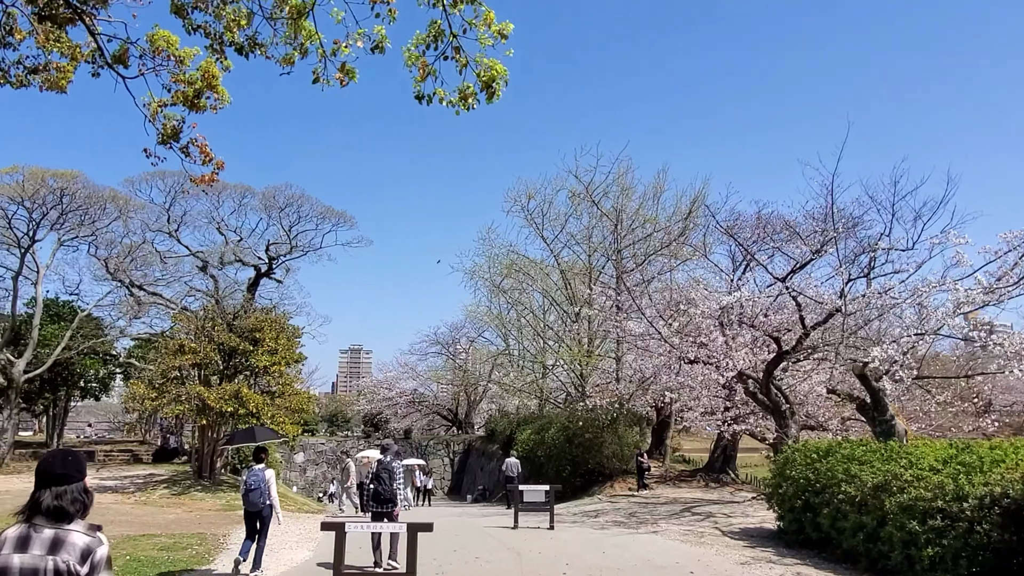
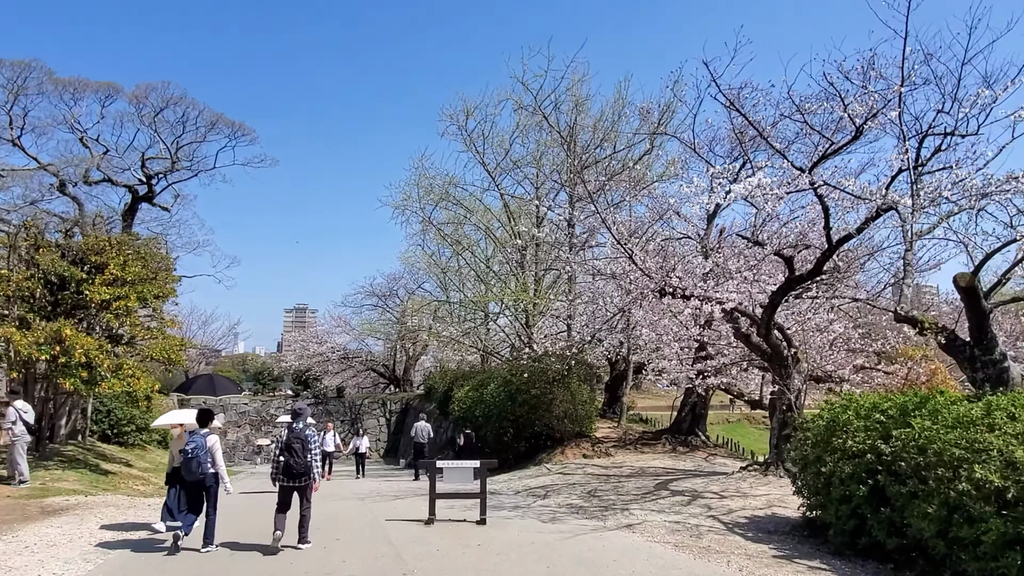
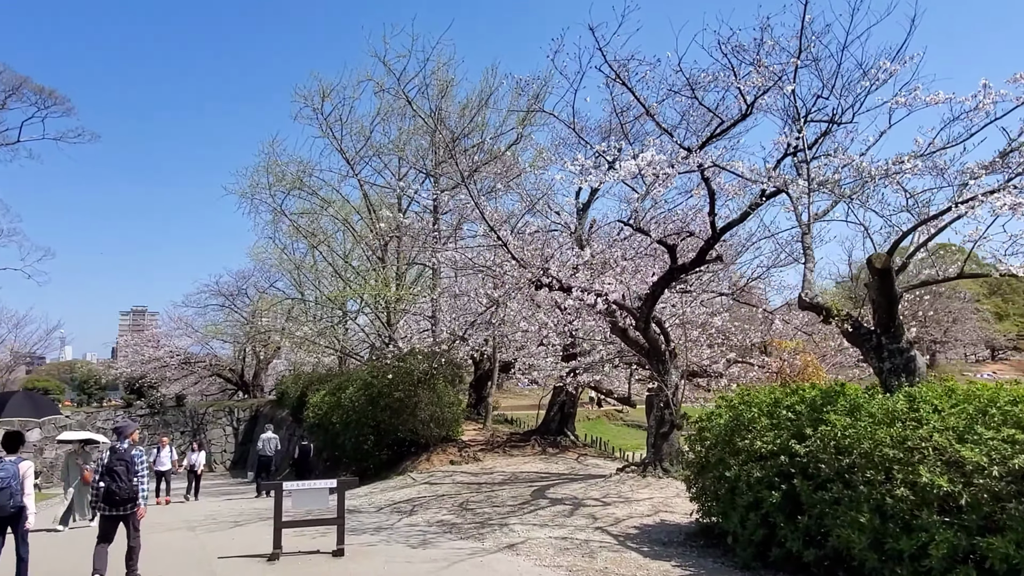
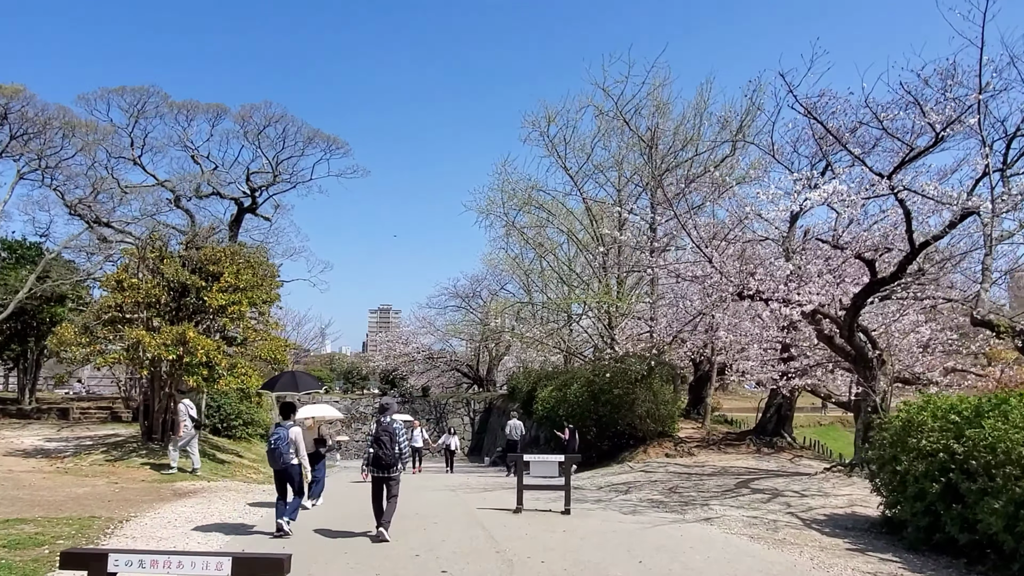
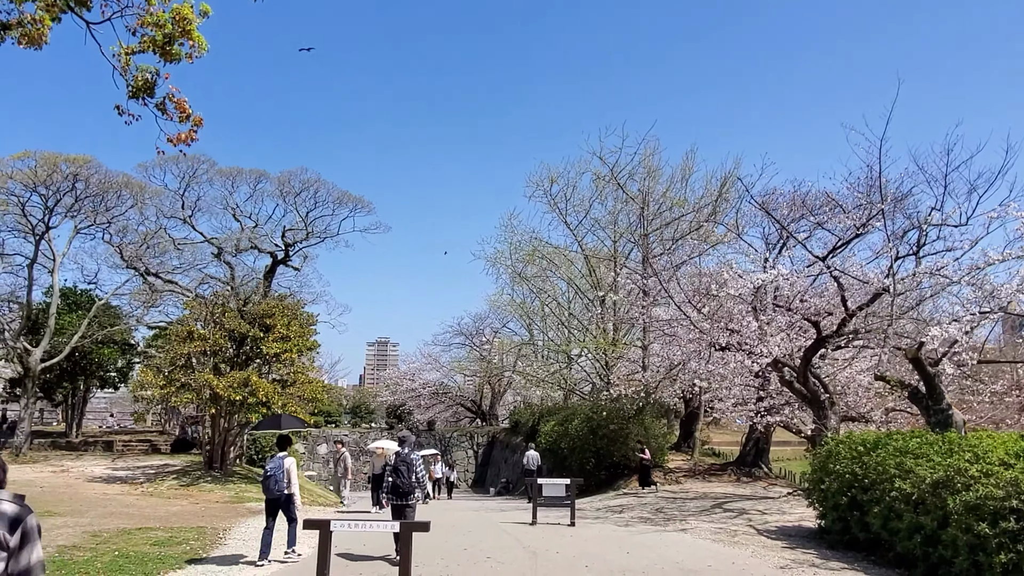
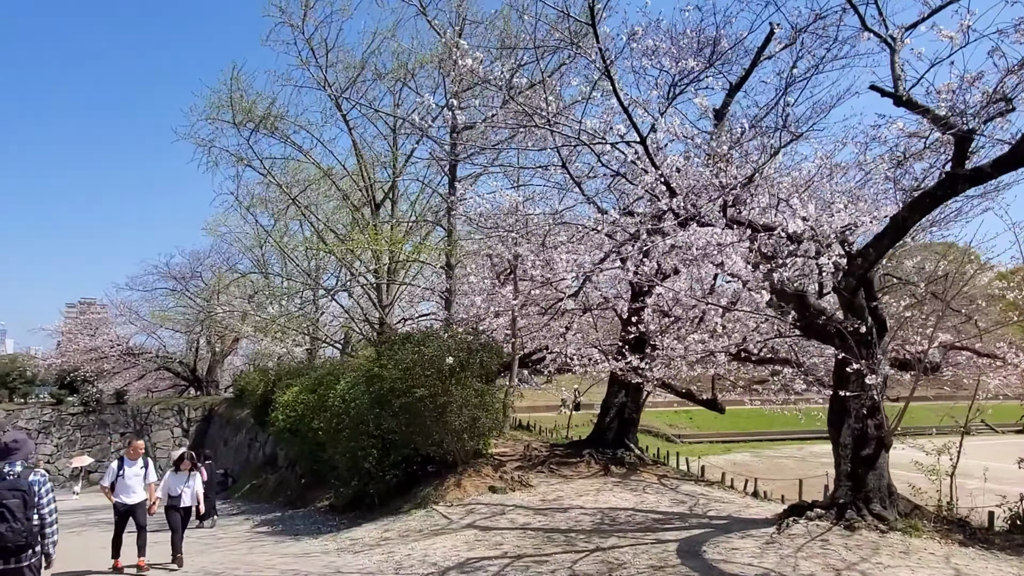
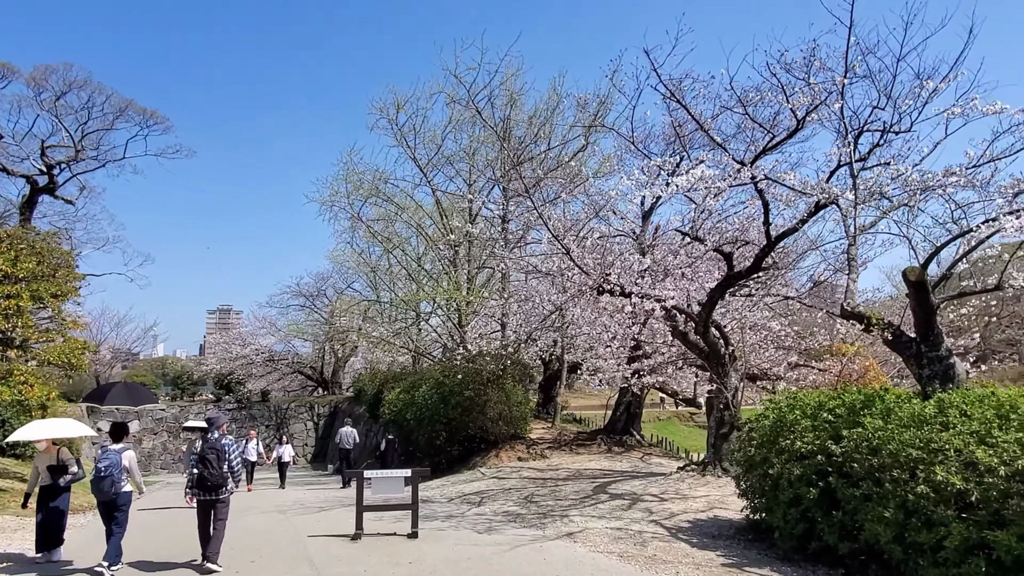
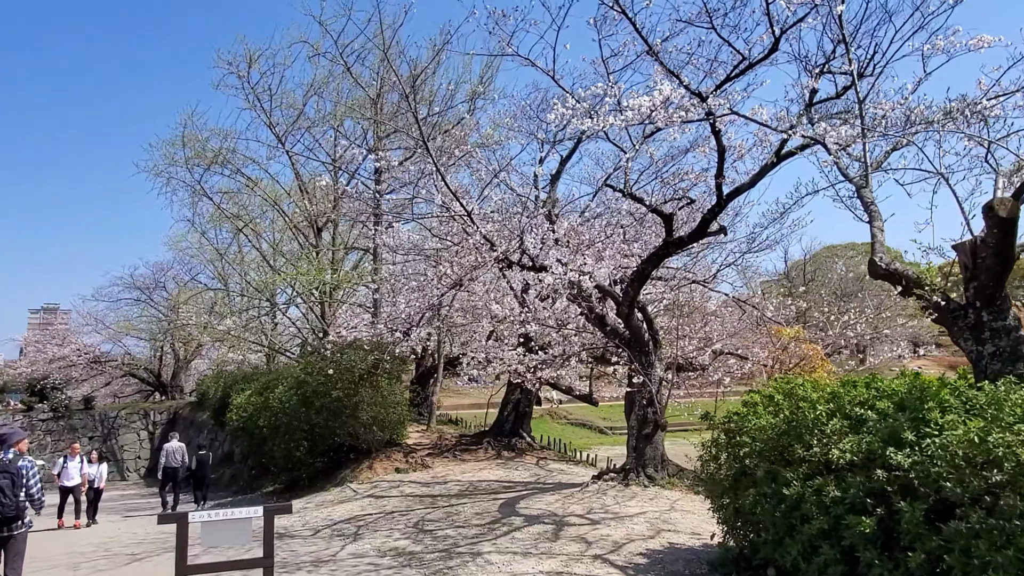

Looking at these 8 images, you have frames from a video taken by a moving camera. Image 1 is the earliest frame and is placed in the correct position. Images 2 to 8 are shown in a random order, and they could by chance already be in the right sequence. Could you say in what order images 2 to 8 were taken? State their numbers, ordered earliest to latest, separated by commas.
5, 4, 2, 7, 3, 8, 6
